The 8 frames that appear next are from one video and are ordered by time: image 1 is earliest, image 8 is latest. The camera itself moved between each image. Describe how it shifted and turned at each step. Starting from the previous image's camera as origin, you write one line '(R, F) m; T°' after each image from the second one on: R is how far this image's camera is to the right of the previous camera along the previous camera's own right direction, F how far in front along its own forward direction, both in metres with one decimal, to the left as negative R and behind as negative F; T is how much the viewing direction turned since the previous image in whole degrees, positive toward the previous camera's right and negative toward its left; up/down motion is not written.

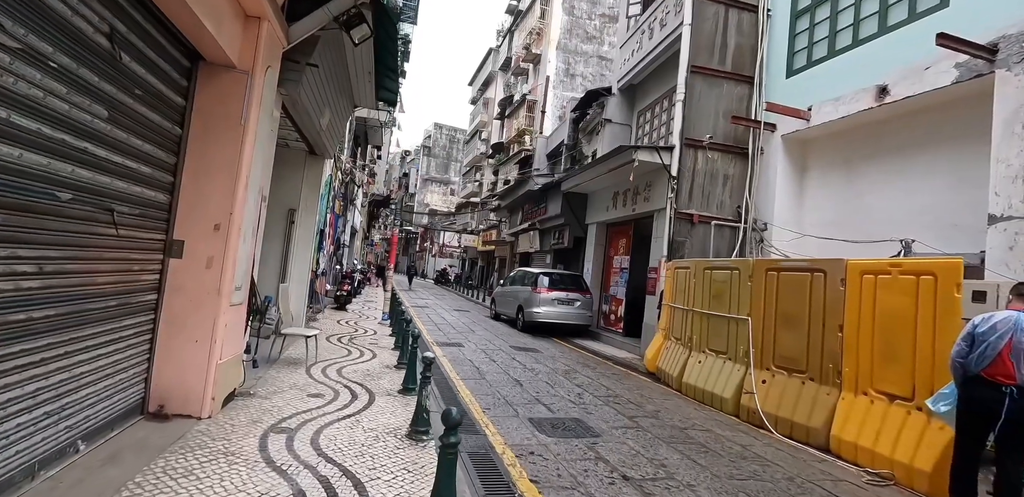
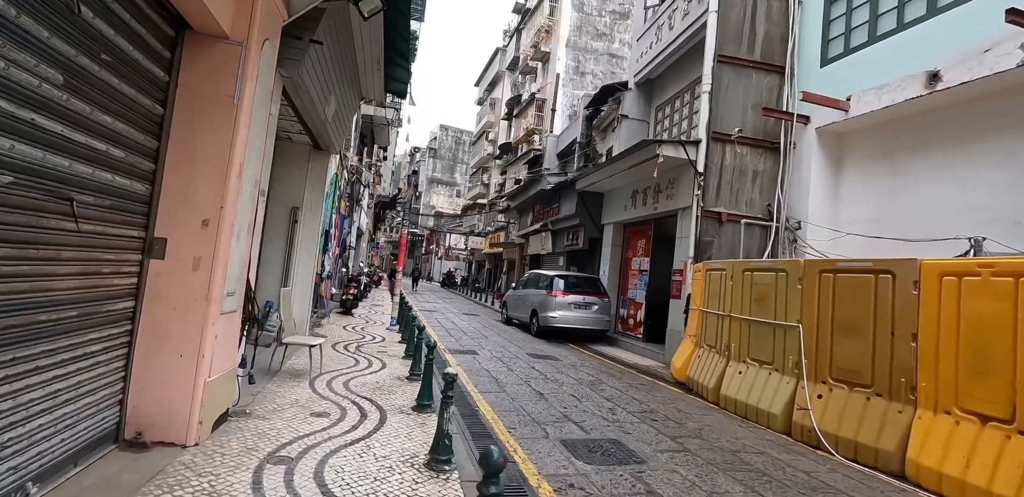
(-0.2, +0.6) m; -1°
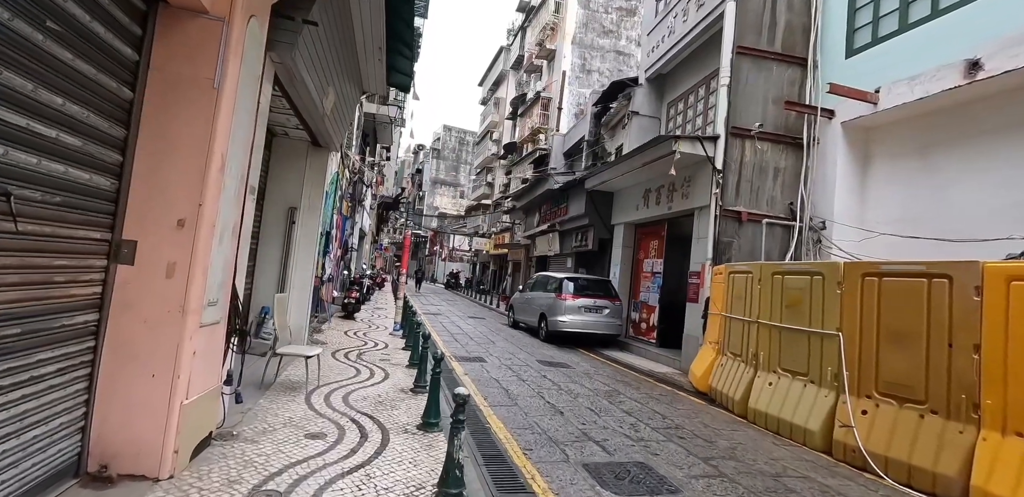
(-0.1, +0.5) m; 0°
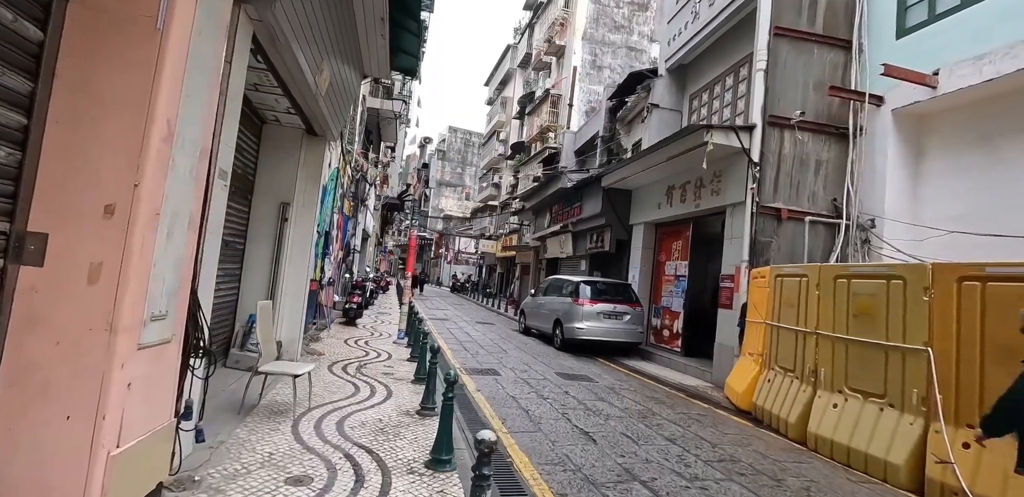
(-0.2, +0.9) m; -1°
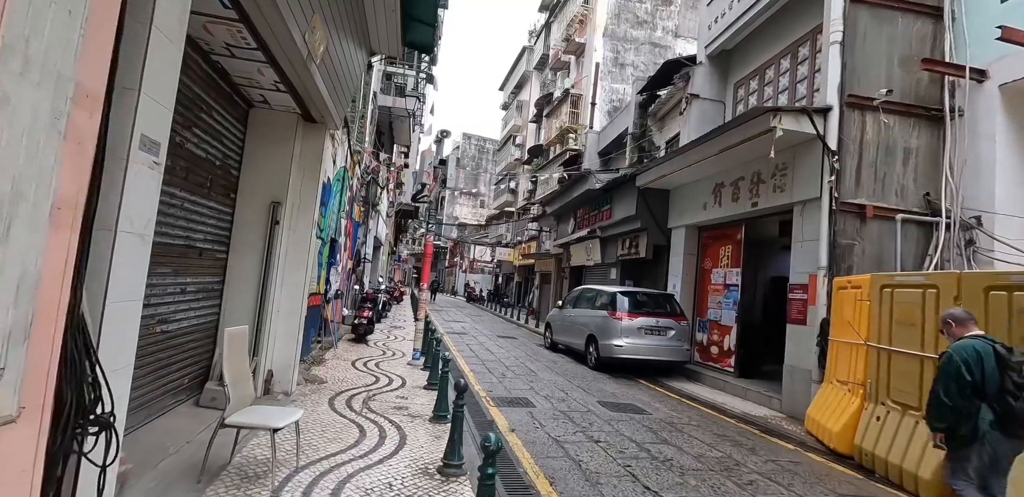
(-0.3, +1.3) m; -2°
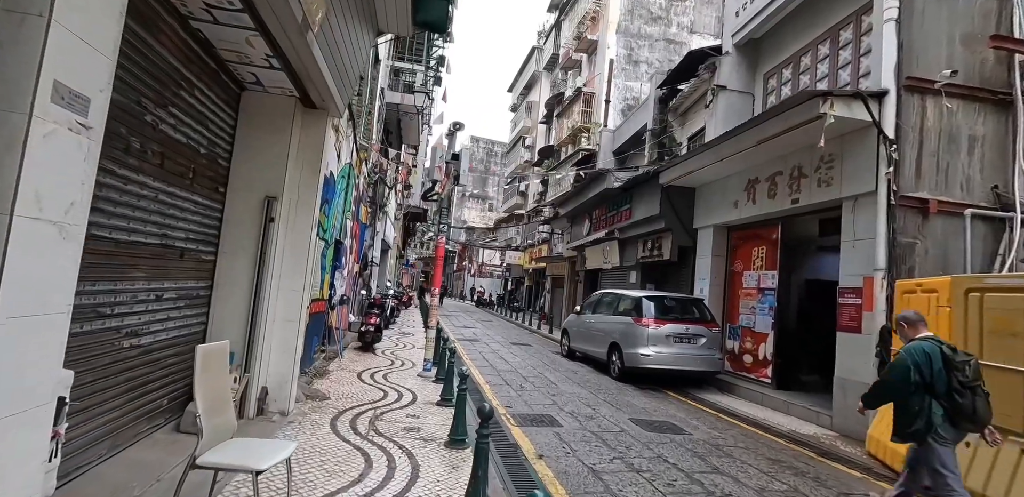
(-0.2, +0.7) m; -1°
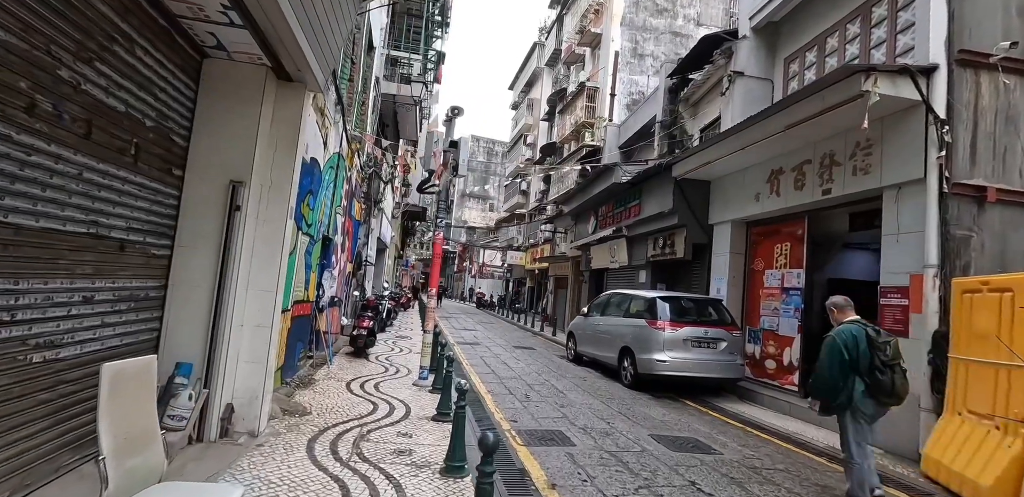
(-0.1, +0.7) m; 0°
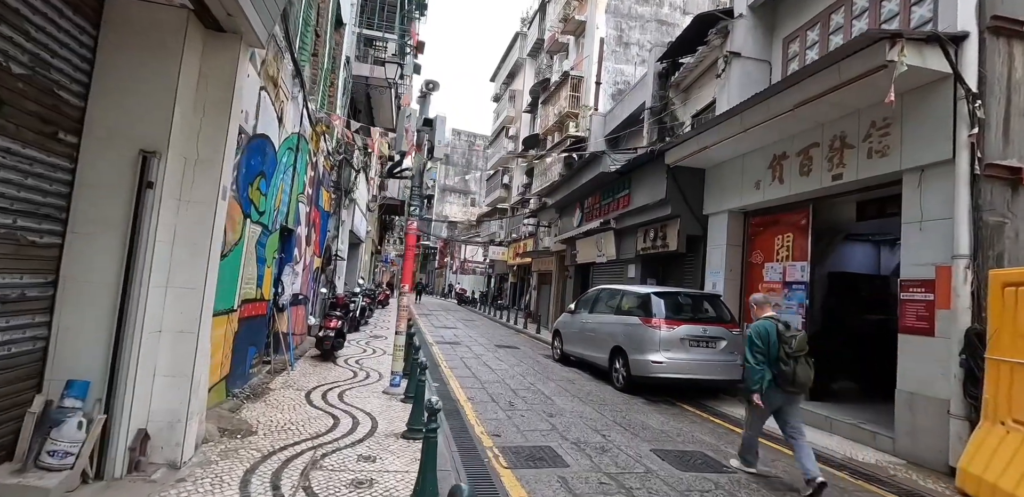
(0.0, +0.8) m; +2°
